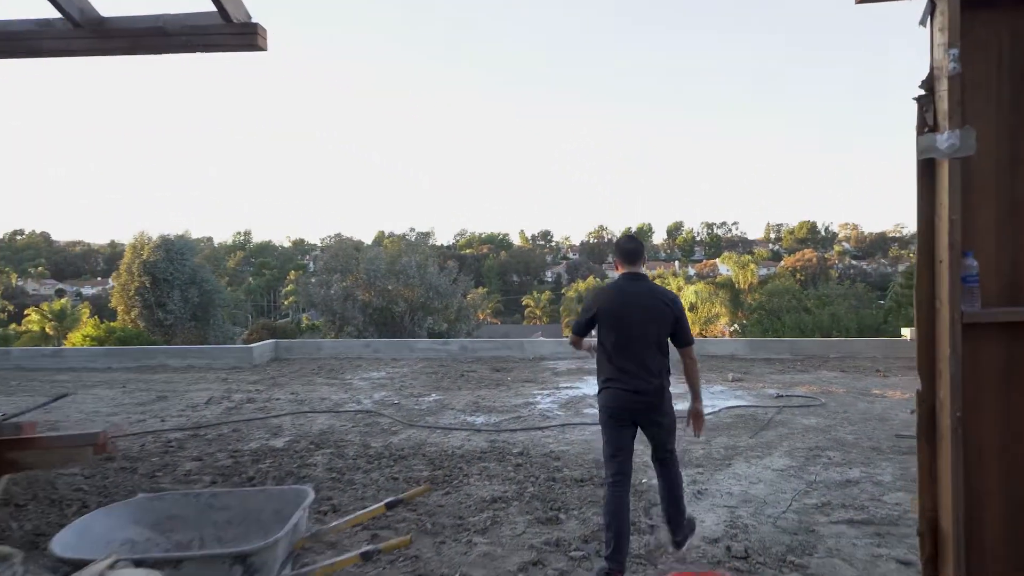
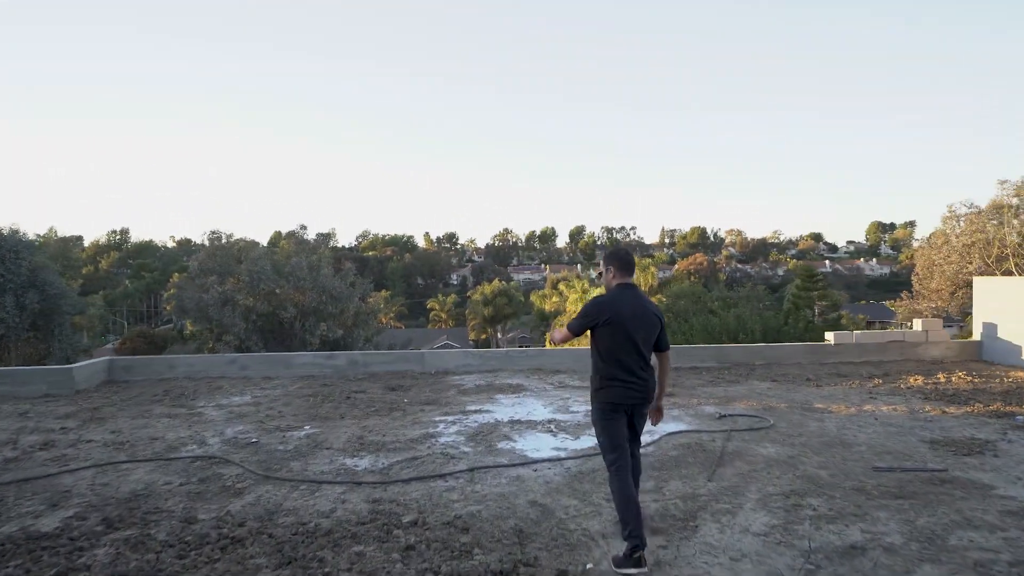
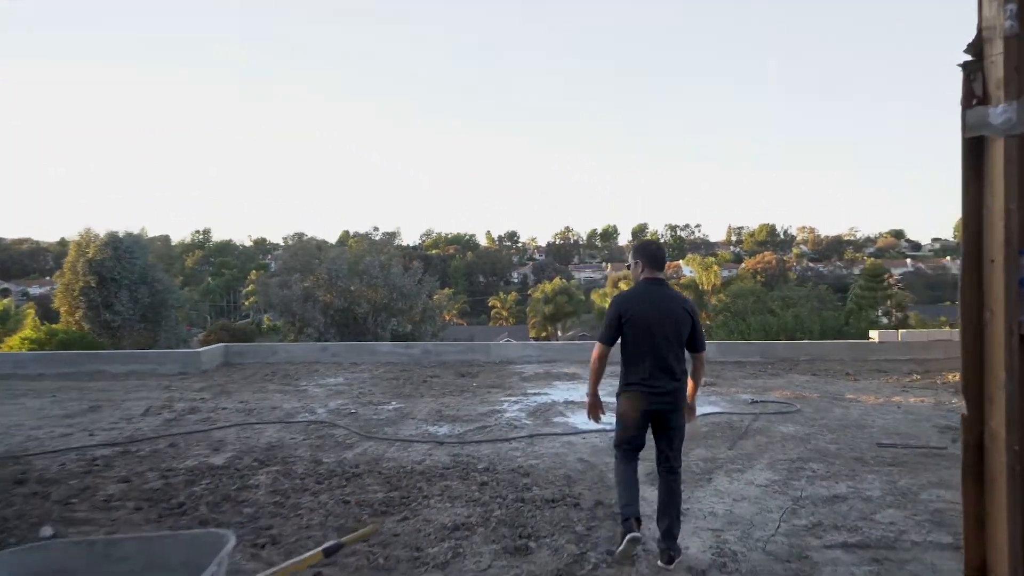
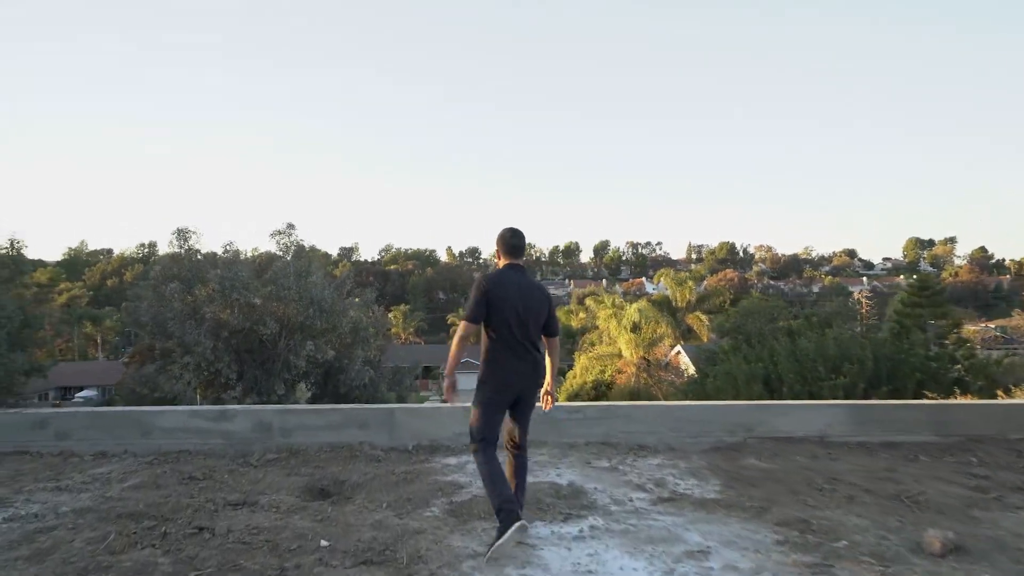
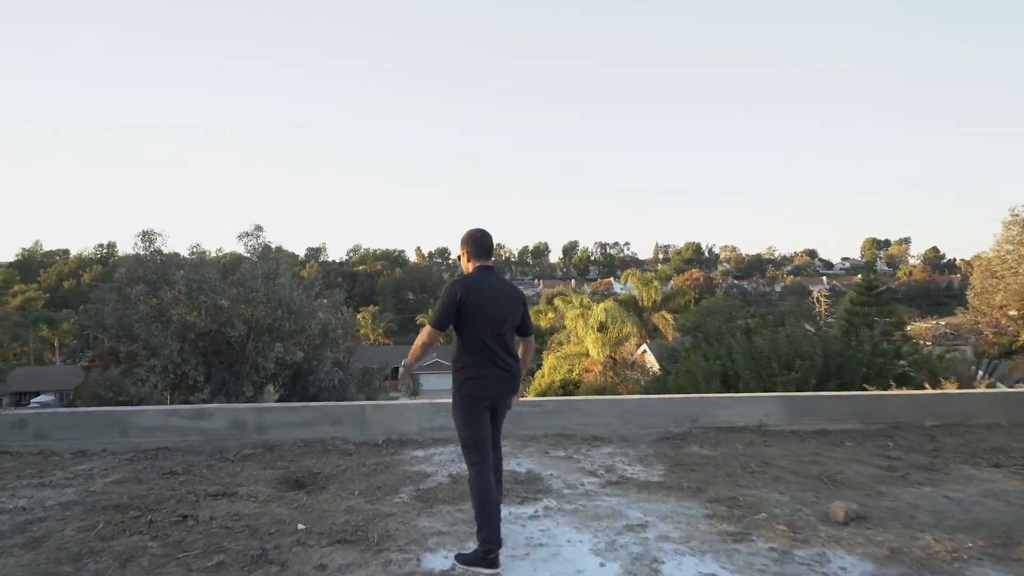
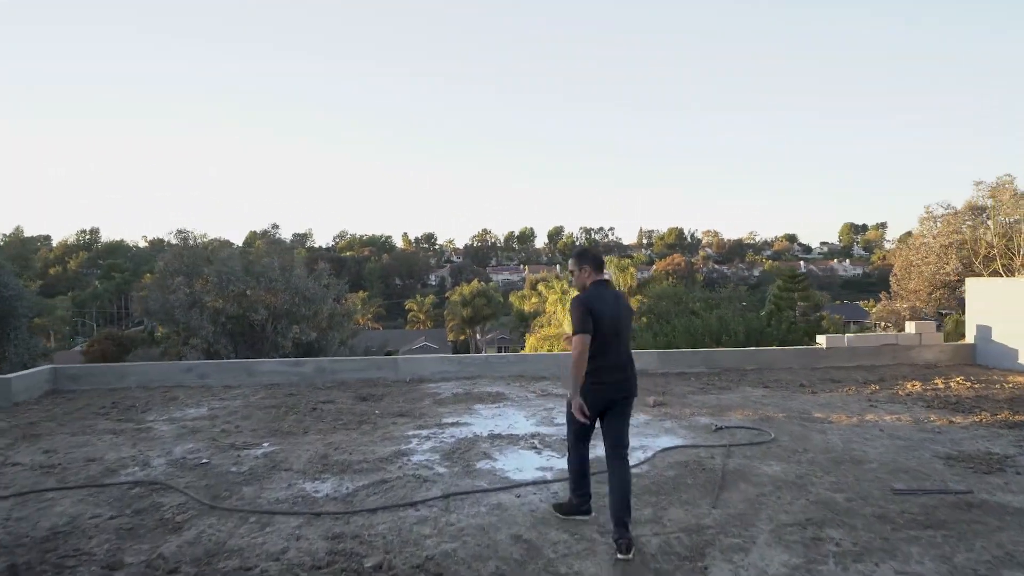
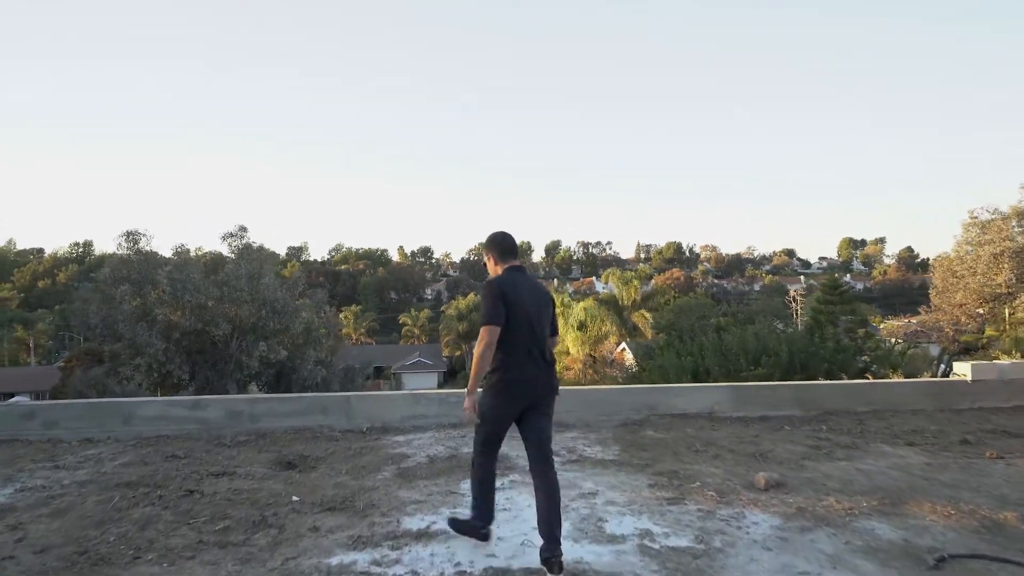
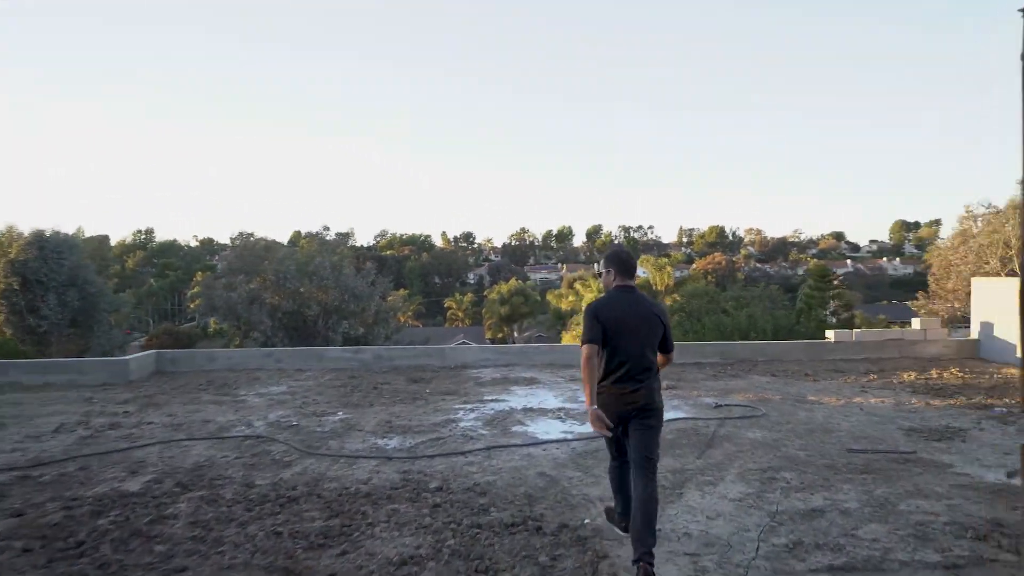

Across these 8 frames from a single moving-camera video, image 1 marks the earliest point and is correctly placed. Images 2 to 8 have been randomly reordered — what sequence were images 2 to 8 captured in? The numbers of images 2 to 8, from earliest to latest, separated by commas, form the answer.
3, 8, 2, 6, 7, 5, 4
